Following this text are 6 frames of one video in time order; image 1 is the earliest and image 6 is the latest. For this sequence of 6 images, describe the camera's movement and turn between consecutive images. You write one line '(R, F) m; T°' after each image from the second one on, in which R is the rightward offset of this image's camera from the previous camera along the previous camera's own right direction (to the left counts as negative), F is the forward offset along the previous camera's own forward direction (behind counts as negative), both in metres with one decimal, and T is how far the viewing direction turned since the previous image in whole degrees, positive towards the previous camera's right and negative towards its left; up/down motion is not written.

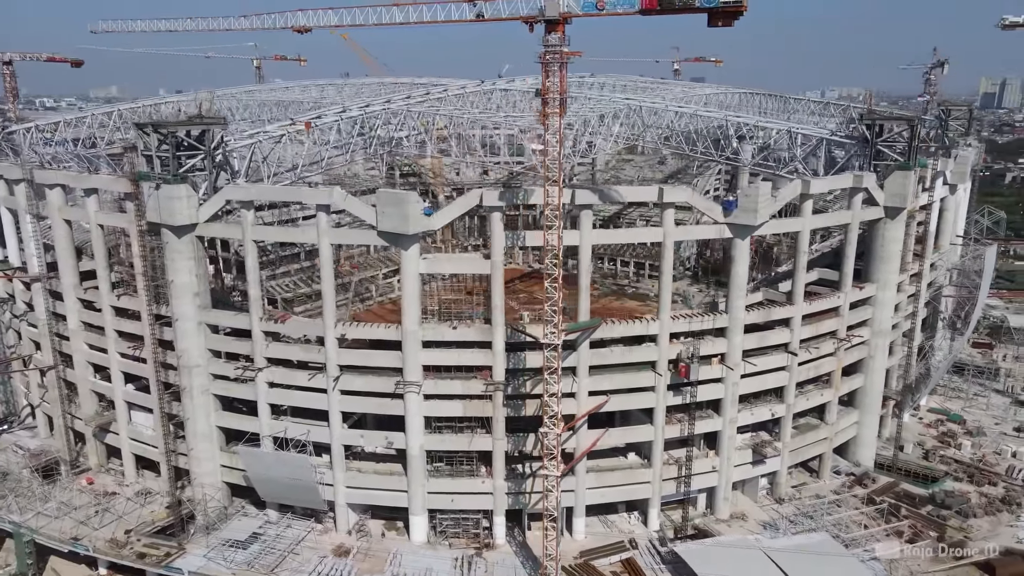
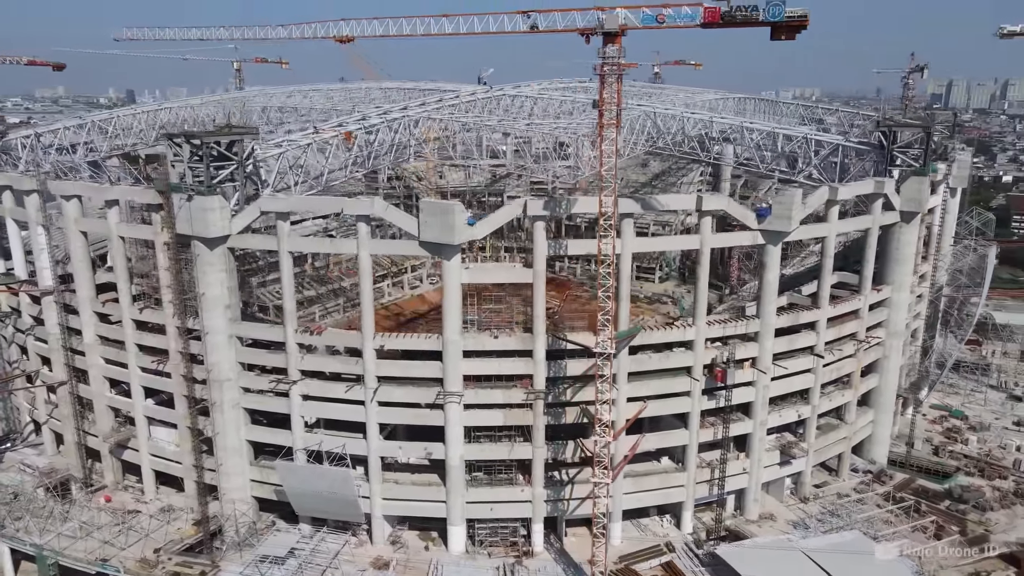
(-4.3, 0.0) m; +3°
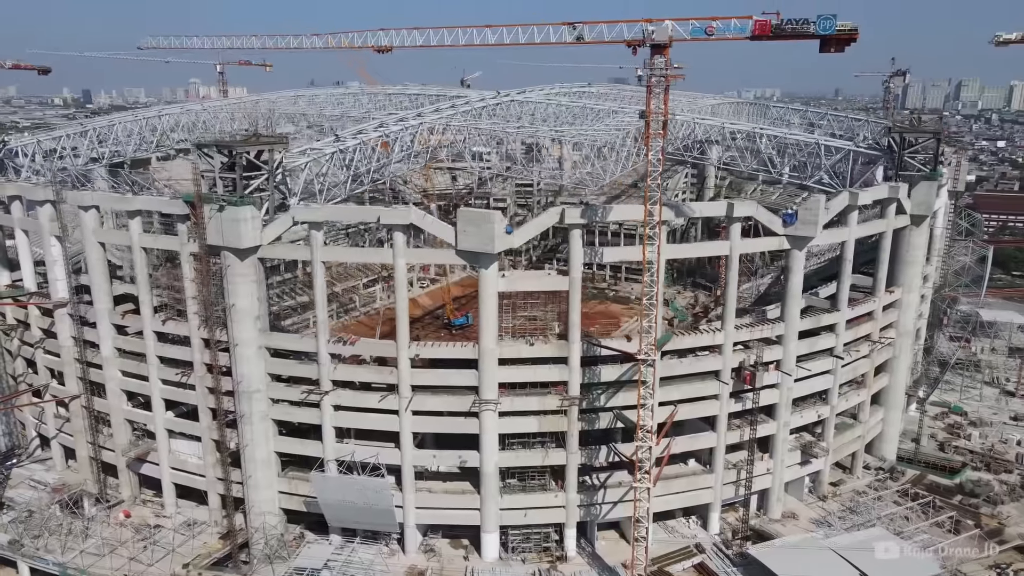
(-3.7, -0.1) m; +2°
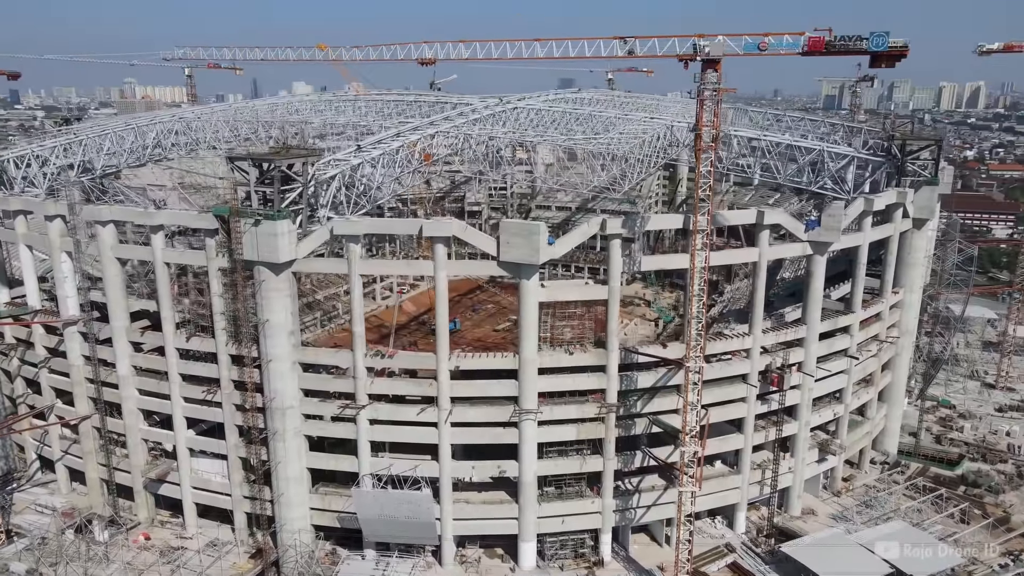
(-4.9, -0.1) m; +3°
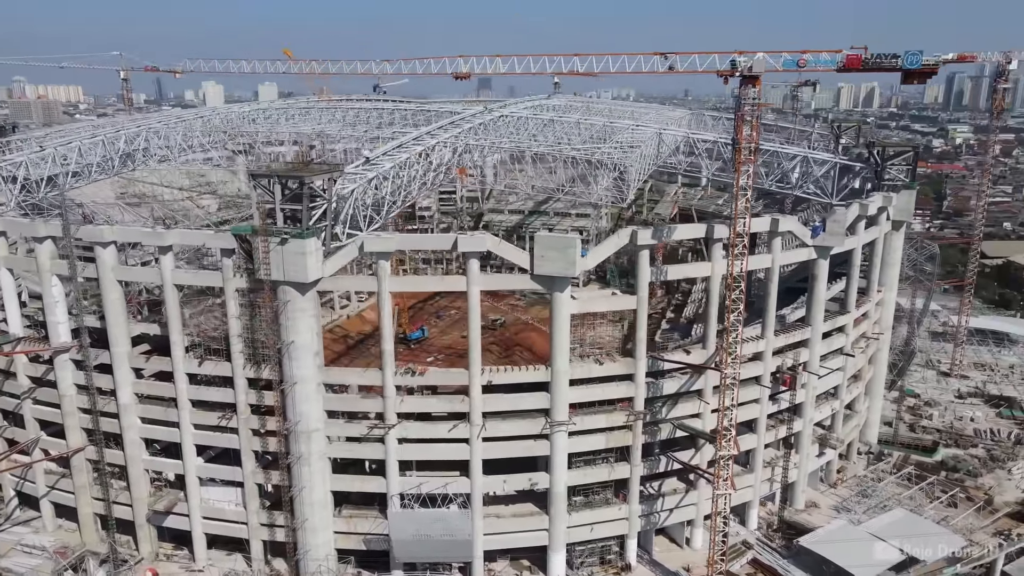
(-5.8, +0.3) m; +6°
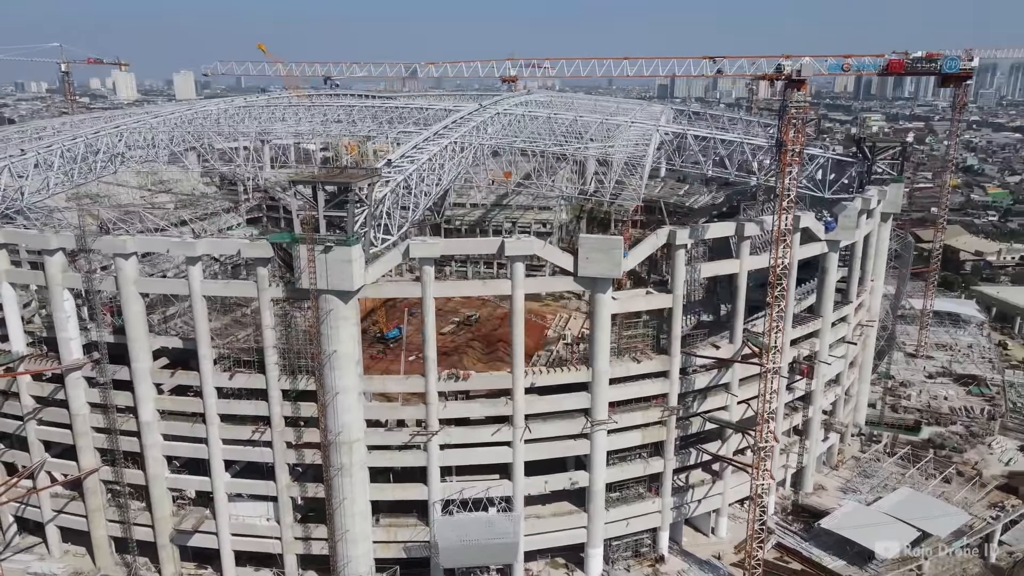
(-5.9, +0.2) m; +5°
